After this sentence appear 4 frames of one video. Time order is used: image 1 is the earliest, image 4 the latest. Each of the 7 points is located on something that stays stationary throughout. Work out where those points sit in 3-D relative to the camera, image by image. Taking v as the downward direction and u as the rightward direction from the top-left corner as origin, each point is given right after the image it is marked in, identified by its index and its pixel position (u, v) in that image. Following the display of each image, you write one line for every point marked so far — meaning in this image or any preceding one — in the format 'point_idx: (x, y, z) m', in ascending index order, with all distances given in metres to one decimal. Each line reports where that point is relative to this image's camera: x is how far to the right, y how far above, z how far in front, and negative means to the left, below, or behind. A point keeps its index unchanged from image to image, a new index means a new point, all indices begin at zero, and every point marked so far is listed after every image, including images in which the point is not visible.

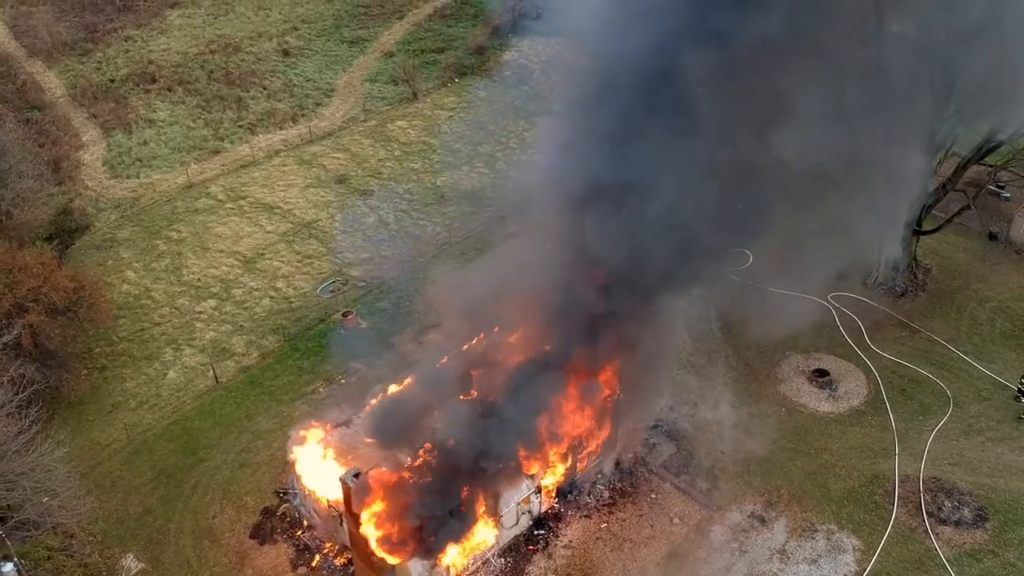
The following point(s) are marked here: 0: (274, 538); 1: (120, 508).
0: (-2.9, -3.0, +9.2) m
1: (-4.9, -2.7, +9.6) m
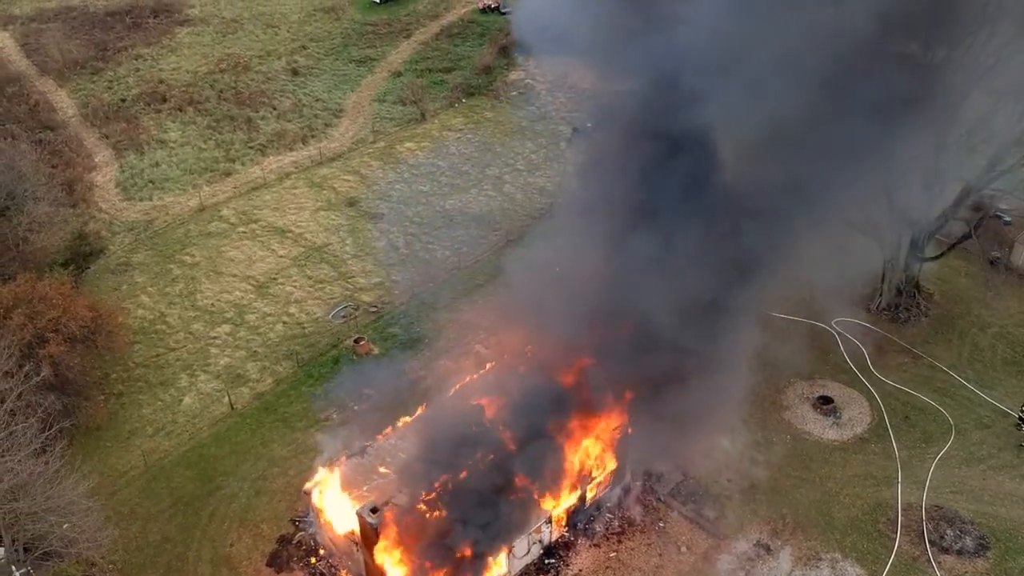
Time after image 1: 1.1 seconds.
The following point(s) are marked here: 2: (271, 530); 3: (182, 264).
0: (-2.7, -3.4, +9.4) m
1: (-4.8, -3.2, +9.8) m
2: (-3.1, -3.1, +9.9) m
3: (-6.1, +0.4, +14.3) m
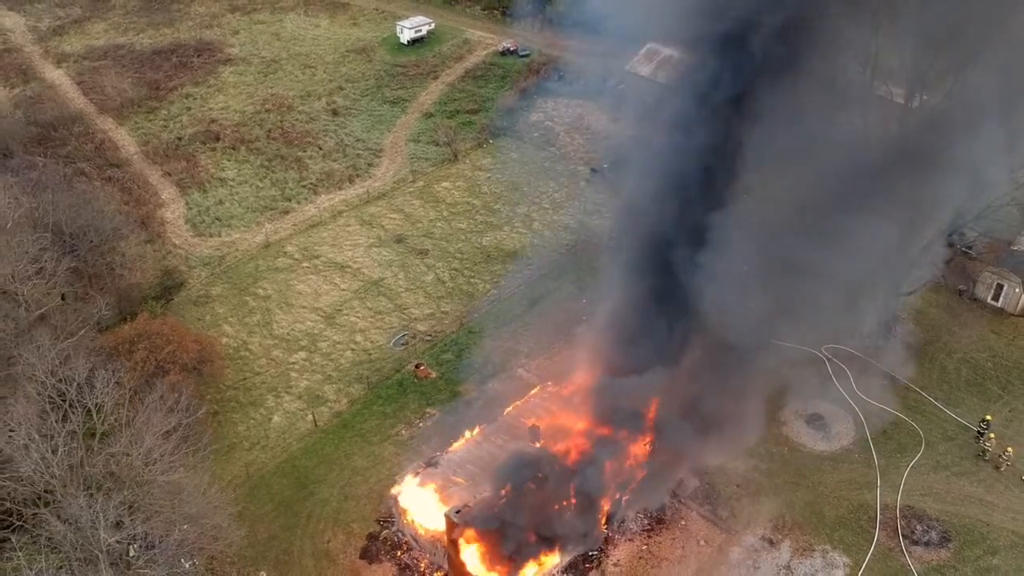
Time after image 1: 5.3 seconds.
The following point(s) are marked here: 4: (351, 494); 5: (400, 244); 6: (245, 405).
0: (-1.9, -4.0, +11.5) m
1: (-4.0, -3.8, +11.8) m
2: (-2.3, -3.7, +11.9) m
3: (-5.4, -0.2, +16.3) m
4: (-2.6, -3.3, +12.4) m
5: (-2.6, +1.0, +17.8) m
6: (-4.8, -2.1, +14.0) m
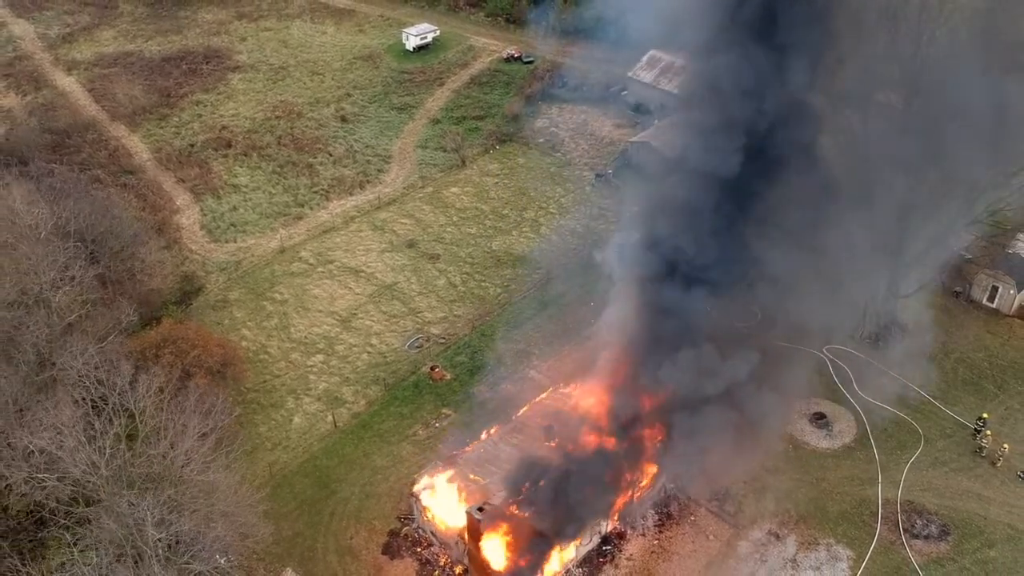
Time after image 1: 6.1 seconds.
0: (-1.7, -4.1, +11.9) m
1: (-3.7, -3.9, +12.3) m
2: (-2.1, -3.8, +12.4) m
3: (-5.2, -0.3, +16.7) m
4: (-2.3, -3.4, +12.9) m
5: (-2.4, +0.9, +18.2) m
6: (-4.6, -2.2, +14.4) m
